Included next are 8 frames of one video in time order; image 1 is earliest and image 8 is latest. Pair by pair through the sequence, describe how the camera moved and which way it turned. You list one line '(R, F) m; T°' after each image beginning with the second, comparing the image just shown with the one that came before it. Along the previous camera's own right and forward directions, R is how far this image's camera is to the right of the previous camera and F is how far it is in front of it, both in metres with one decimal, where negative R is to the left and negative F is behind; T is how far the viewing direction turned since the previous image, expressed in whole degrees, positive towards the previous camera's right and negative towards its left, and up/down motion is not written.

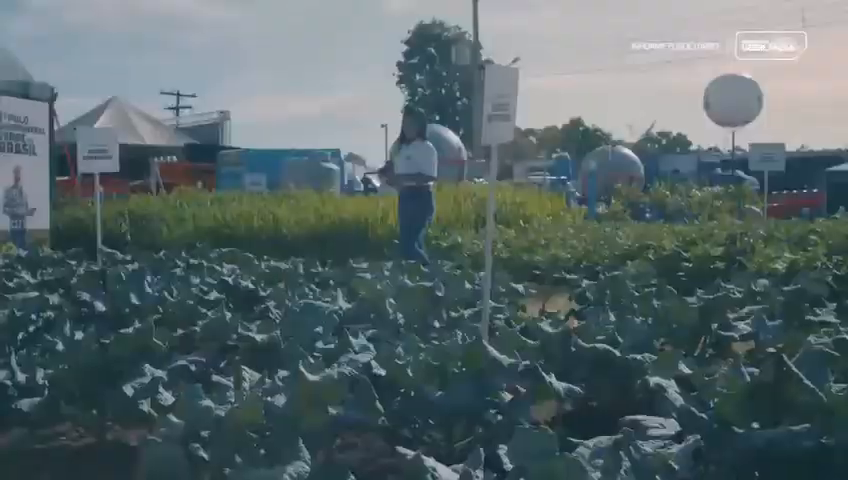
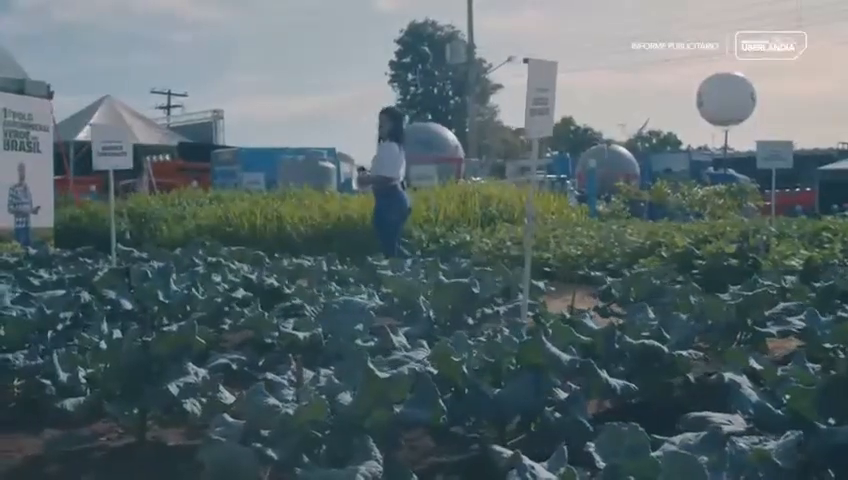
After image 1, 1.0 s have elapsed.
(-0.3, +0.1) m; +1°
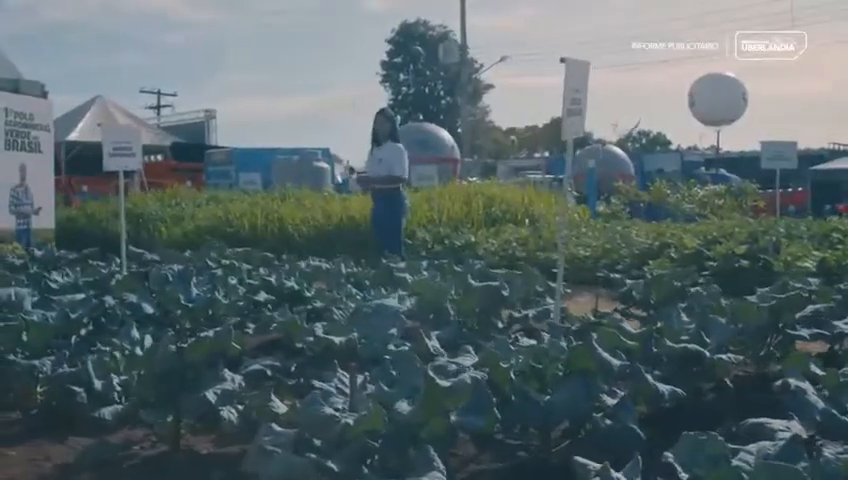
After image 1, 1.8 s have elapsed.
(-0.3, +0.1) m; +1°
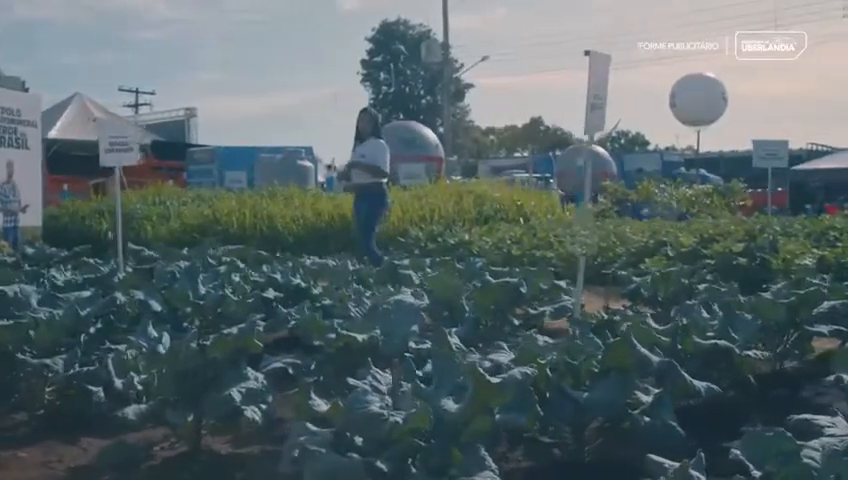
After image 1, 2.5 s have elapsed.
(-0.2, +0.1) m; +1°
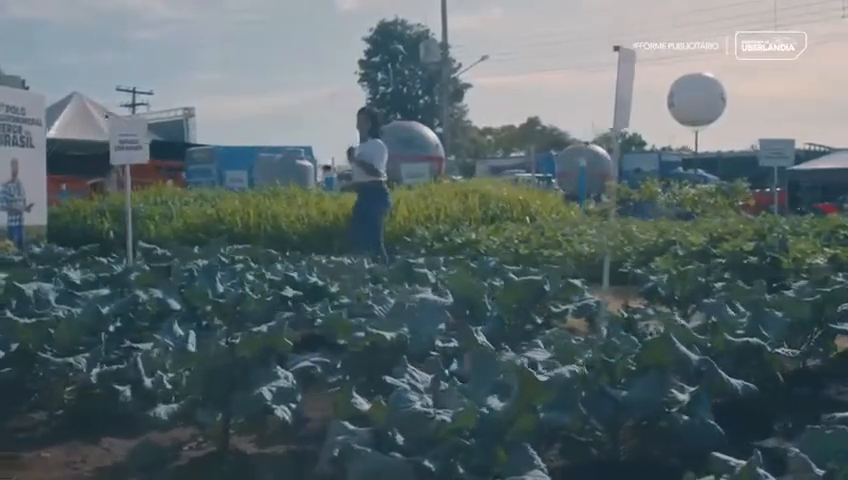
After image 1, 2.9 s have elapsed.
(-0.2, +0.1) m; 0°
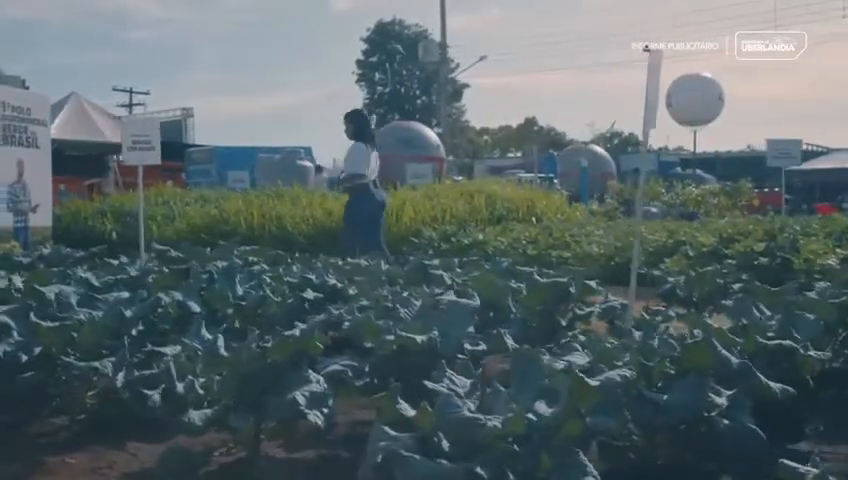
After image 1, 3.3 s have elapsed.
(-0.2, +0.1) m; 0°
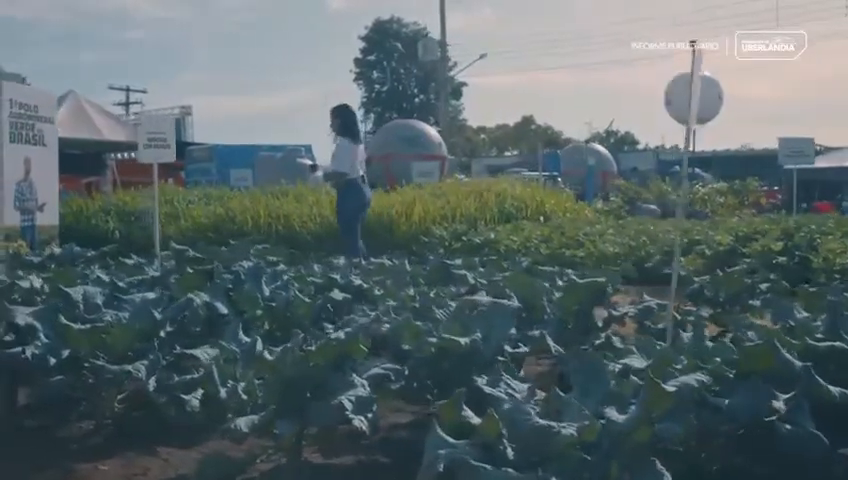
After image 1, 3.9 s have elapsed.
(-0.2, +0.1) m; 0°
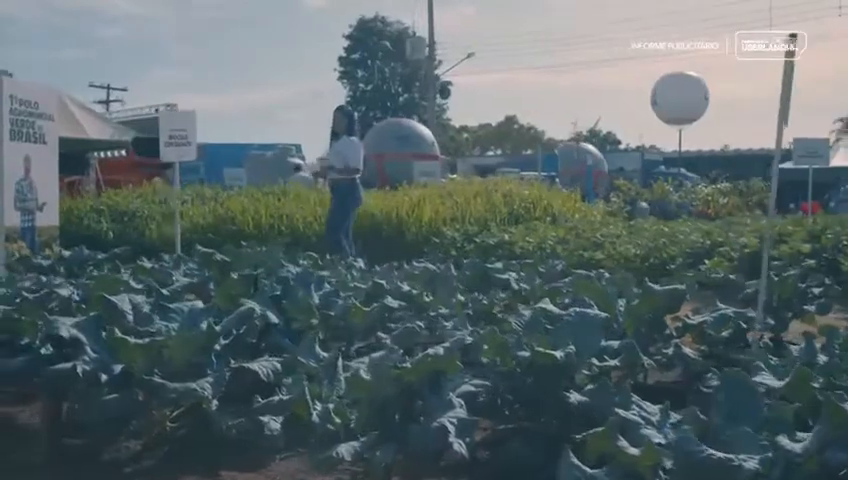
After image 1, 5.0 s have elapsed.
(-0.5, +0.3) m; +2°
